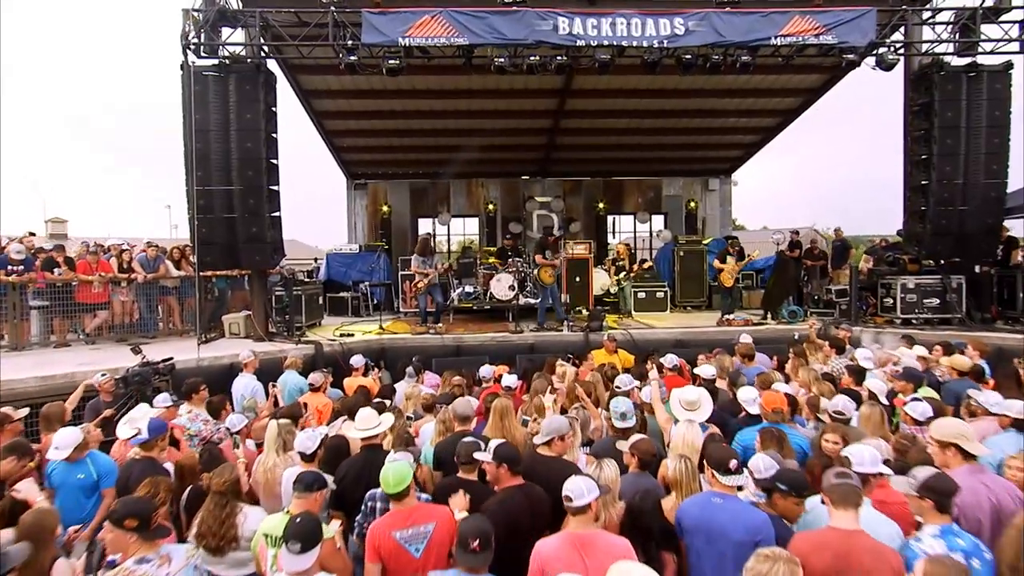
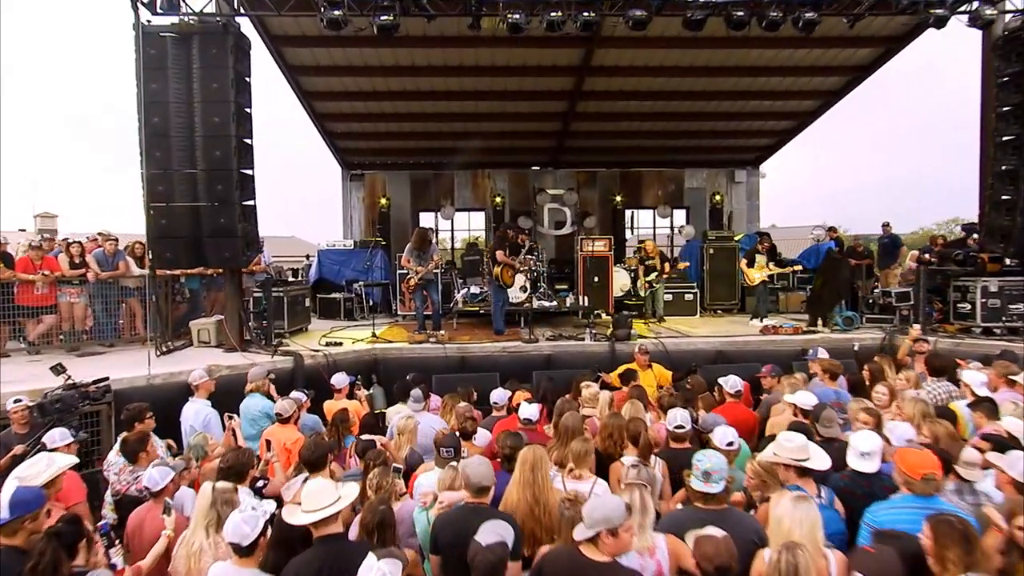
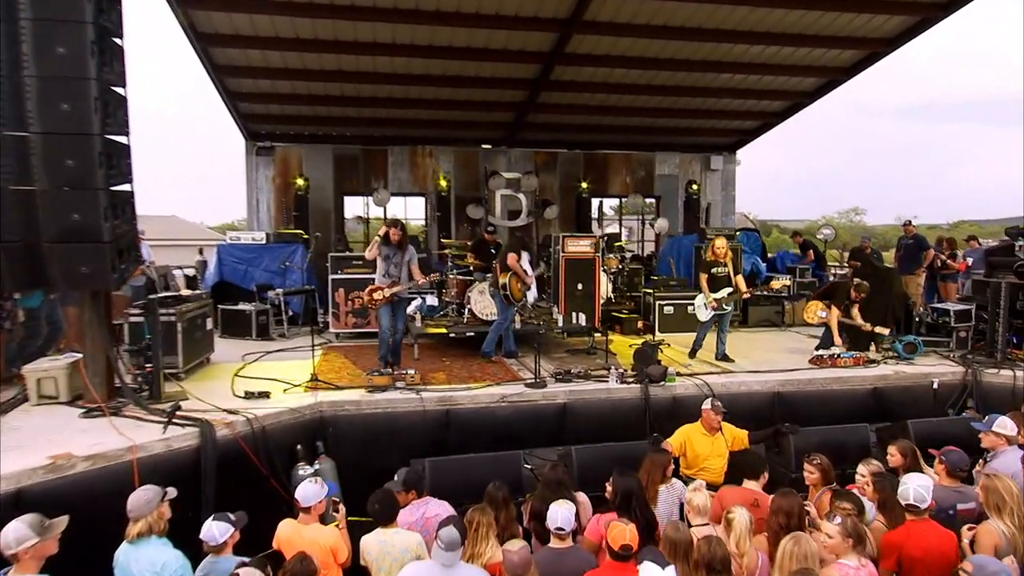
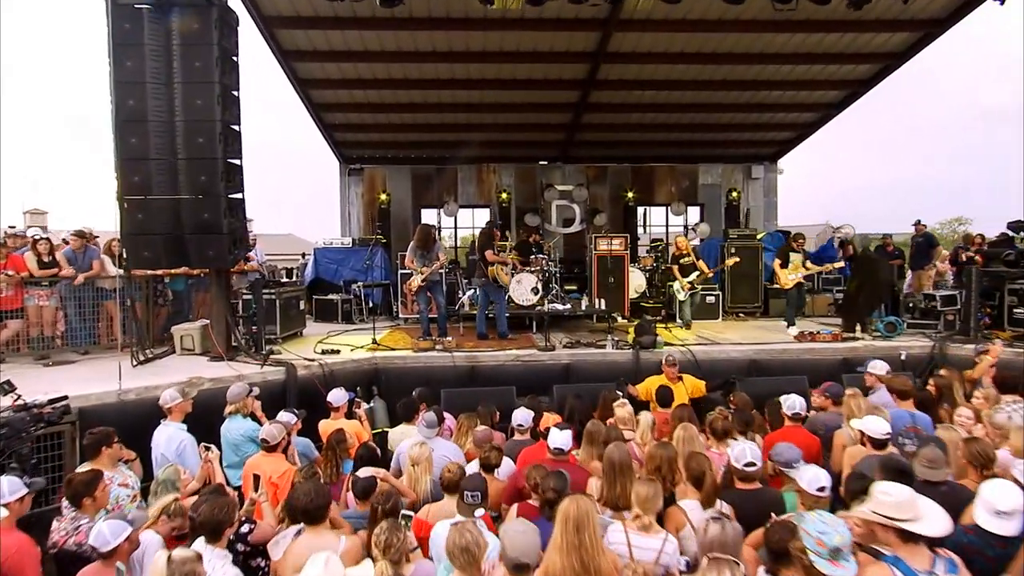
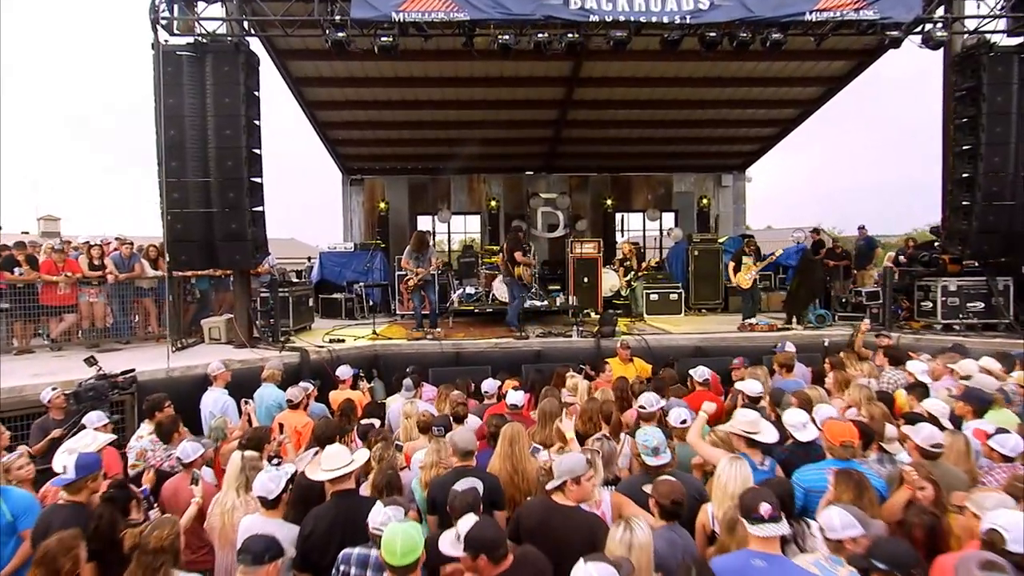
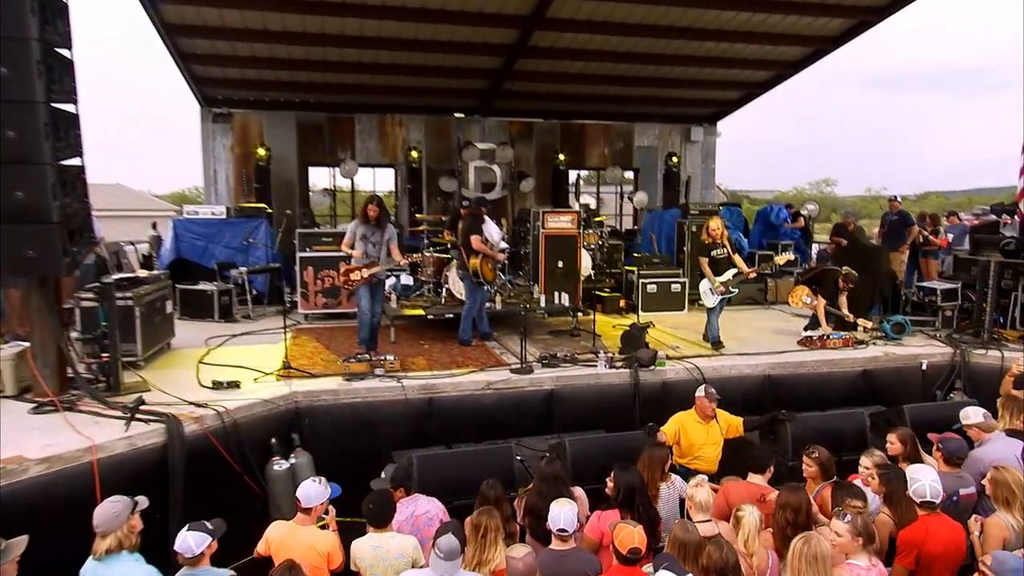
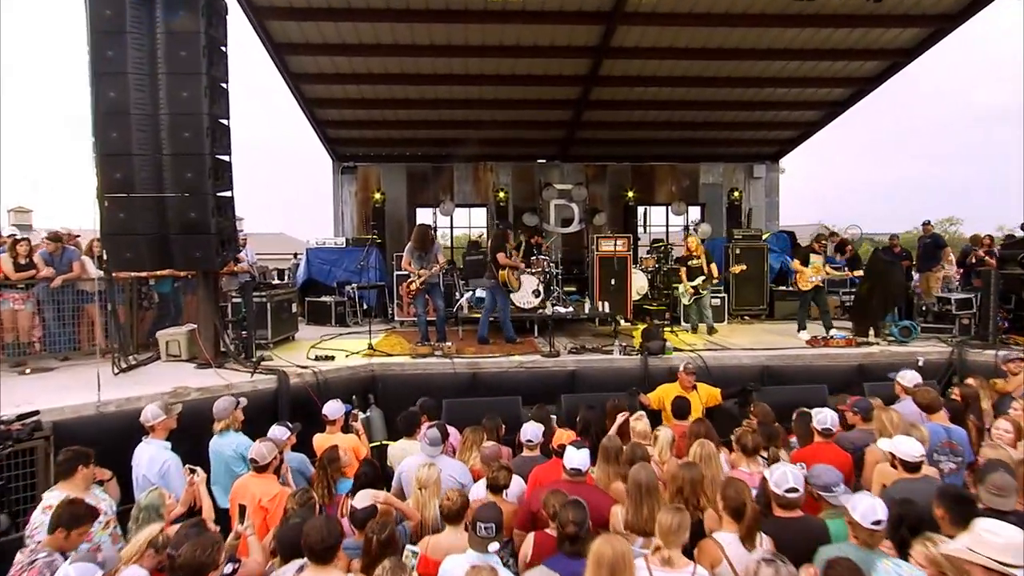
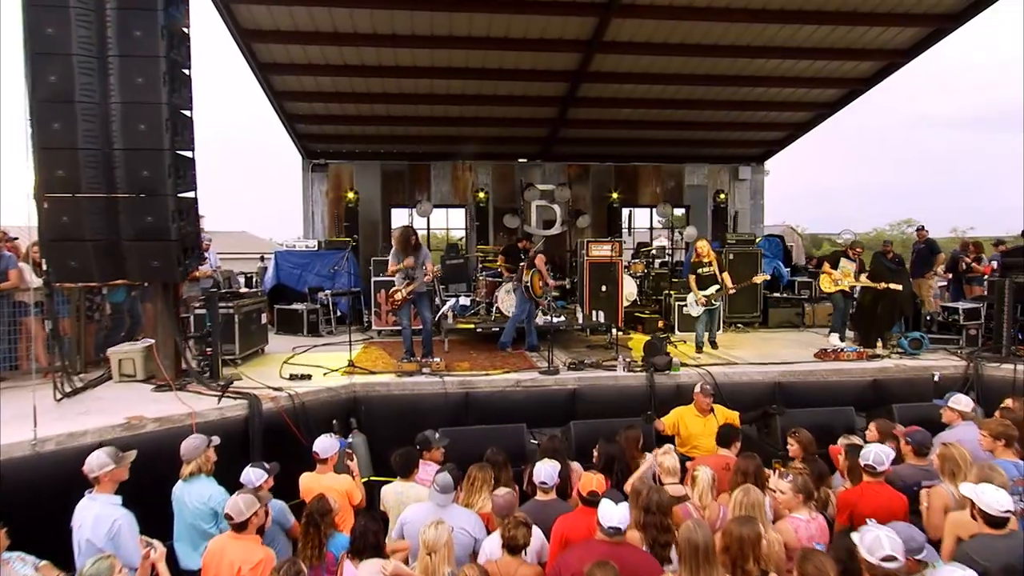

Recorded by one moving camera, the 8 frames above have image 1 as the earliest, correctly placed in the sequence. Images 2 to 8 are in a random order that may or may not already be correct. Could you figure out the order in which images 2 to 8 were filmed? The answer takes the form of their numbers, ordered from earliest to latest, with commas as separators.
5, 2, 4, 7, 8, 3, 6
